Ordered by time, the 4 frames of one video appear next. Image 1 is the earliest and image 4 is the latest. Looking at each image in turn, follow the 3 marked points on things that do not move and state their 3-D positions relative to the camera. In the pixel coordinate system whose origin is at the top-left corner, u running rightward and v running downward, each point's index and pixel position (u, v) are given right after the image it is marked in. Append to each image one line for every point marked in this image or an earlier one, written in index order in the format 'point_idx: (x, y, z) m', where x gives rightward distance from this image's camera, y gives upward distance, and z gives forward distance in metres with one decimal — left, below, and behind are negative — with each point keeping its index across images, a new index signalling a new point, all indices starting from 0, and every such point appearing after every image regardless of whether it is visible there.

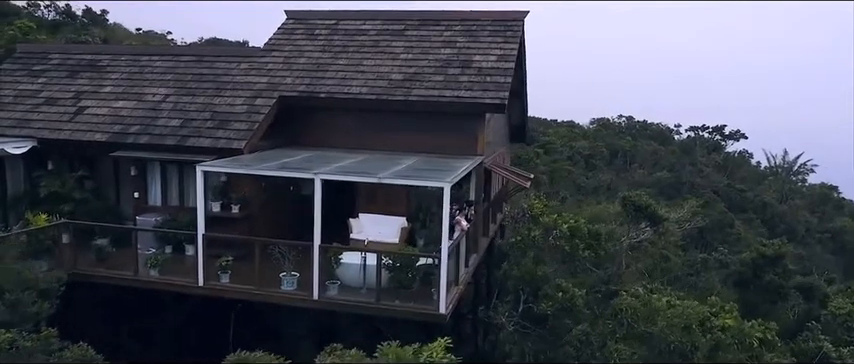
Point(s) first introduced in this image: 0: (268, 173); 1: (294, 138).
0: (-2.8, +0.2, +11.5) m
1: (-3.0, +1.0, +14.8) m
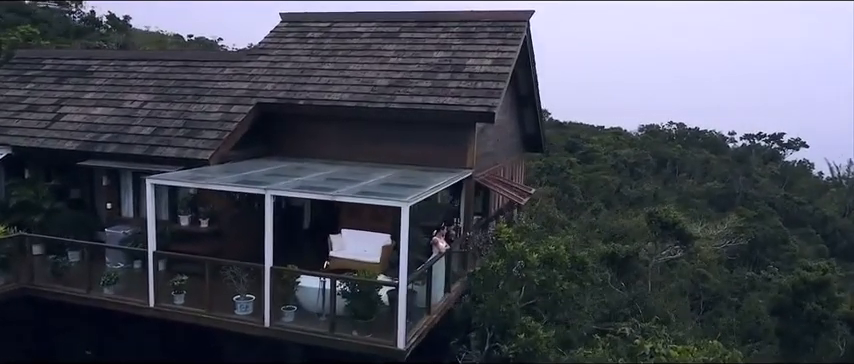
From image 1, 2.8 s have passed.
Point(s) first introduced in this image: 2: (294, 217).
0: (-3.3, -0.1, +10.6) m
1: (-3.2, +0.7, +13.9) m
2: (-2.8, -0.8, +14.4) m
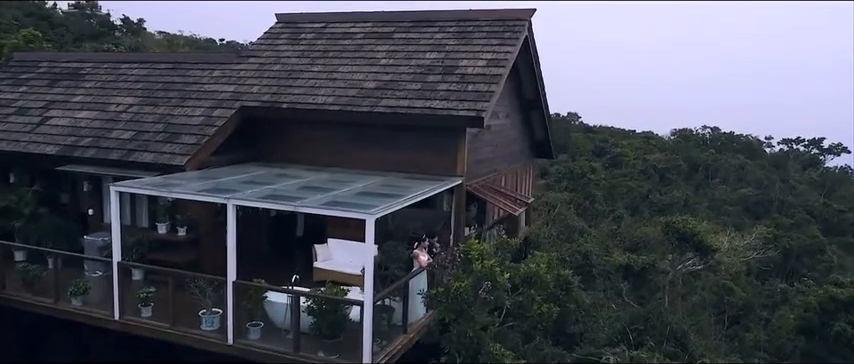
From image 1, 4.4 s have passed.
0: (-3.6, -0.2, +10.1) m
1: (-3.4, +0.6, +13.4) m
2: (-2.9, -0.9, +13.8) m
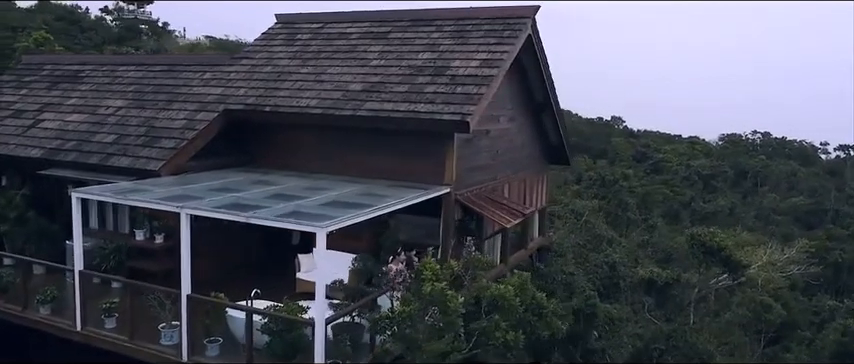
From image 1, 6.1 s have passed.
0: (-4.0, -0.3, +9.6) m
1: (-3.5, +0.5, +12.9) m
2: (-3.0, -1.0, +13.3) m
